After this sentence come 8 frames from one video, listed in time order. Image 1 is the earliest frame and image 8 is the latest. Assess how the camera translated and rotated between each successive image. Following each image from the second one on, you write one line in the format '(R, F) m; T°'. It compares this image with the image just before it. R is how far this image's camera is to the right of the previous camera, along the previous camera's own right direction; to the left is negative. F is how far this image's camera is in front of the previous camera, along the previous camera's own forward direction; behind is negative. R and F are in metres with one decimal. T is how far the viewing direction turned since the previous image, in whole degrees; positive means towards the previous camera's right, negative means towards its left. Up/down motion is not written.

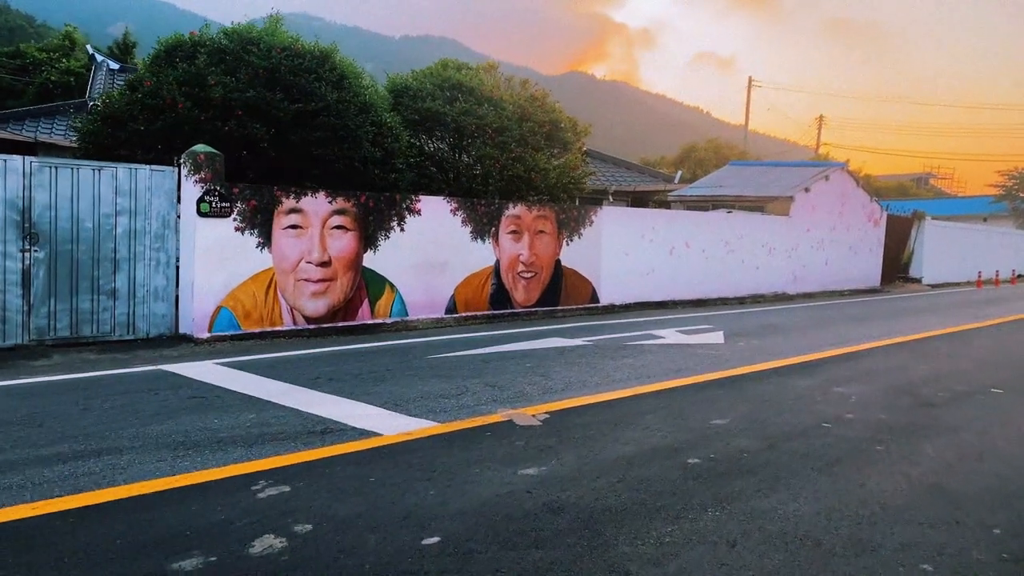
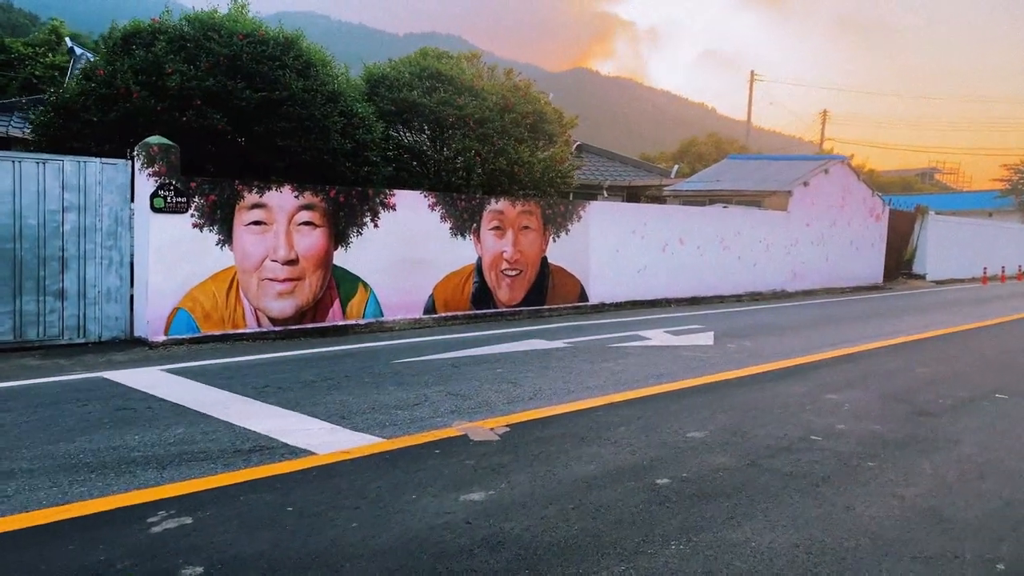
(+0.3, +0.6) m; 0°
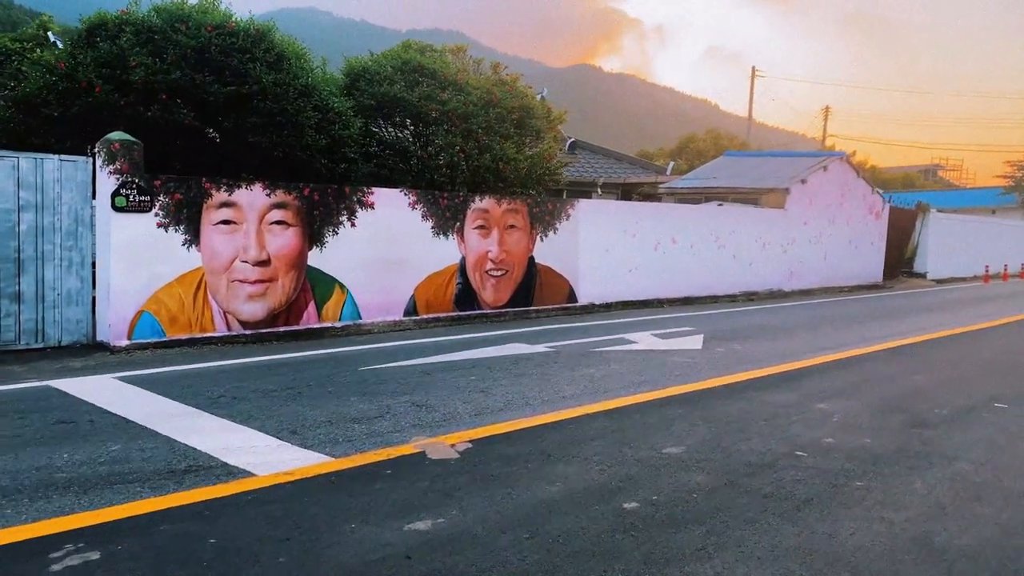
(+0.2, +0.4) m; 0°
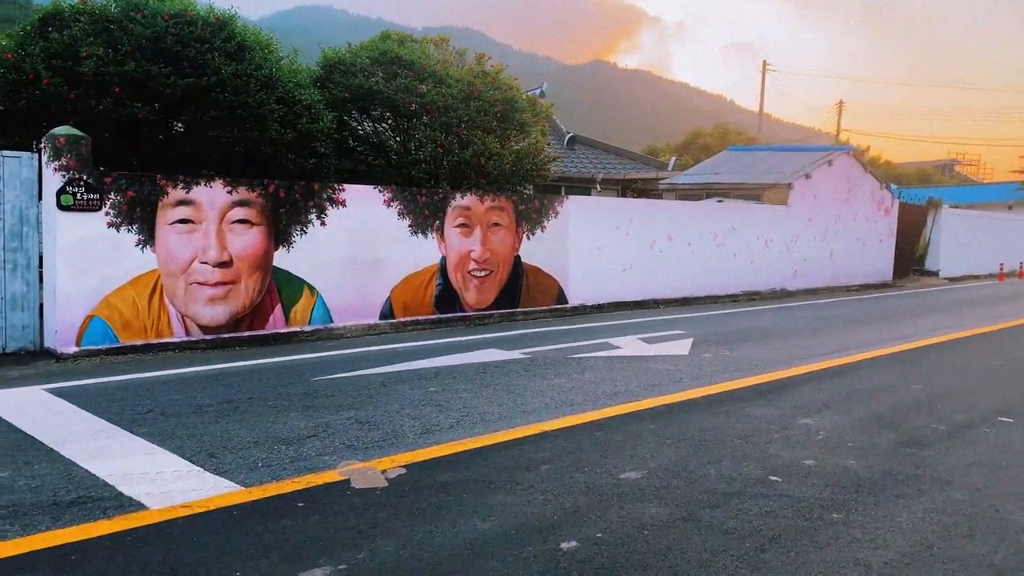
(+0.4, +0.5) m; -1°
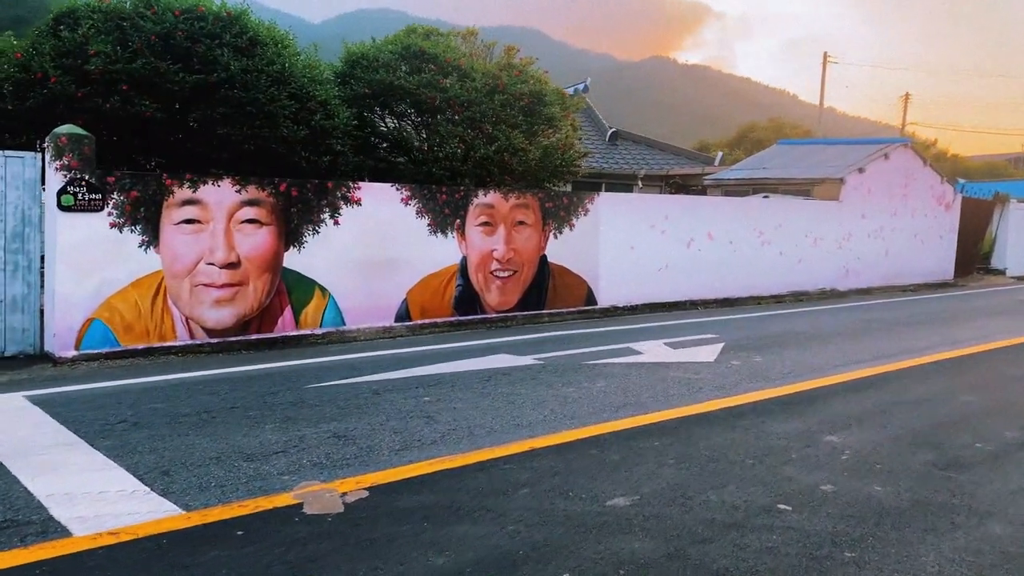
(+0.4, +0.5) m; -4°
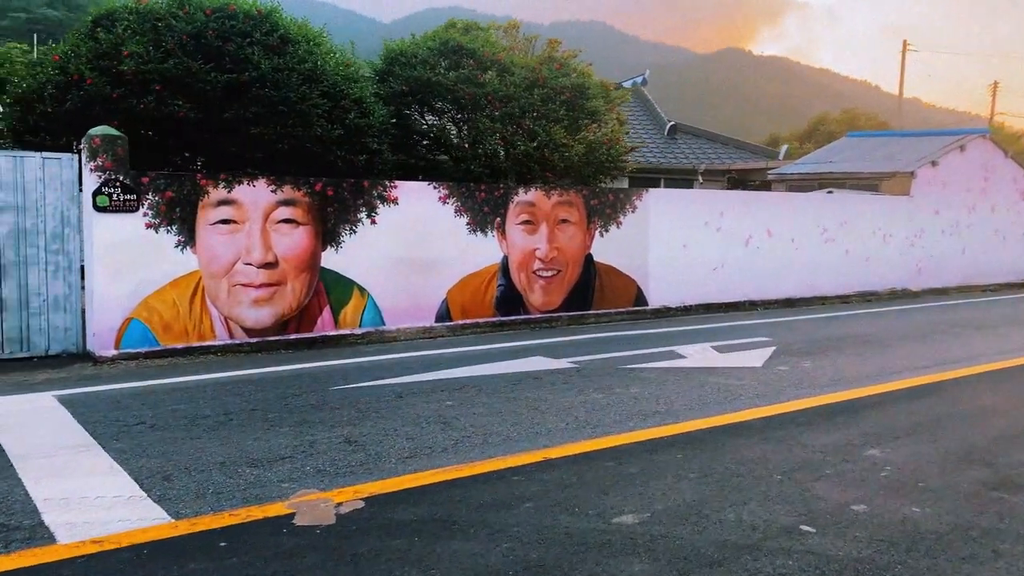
(+0.3, +0.2) m; -5°
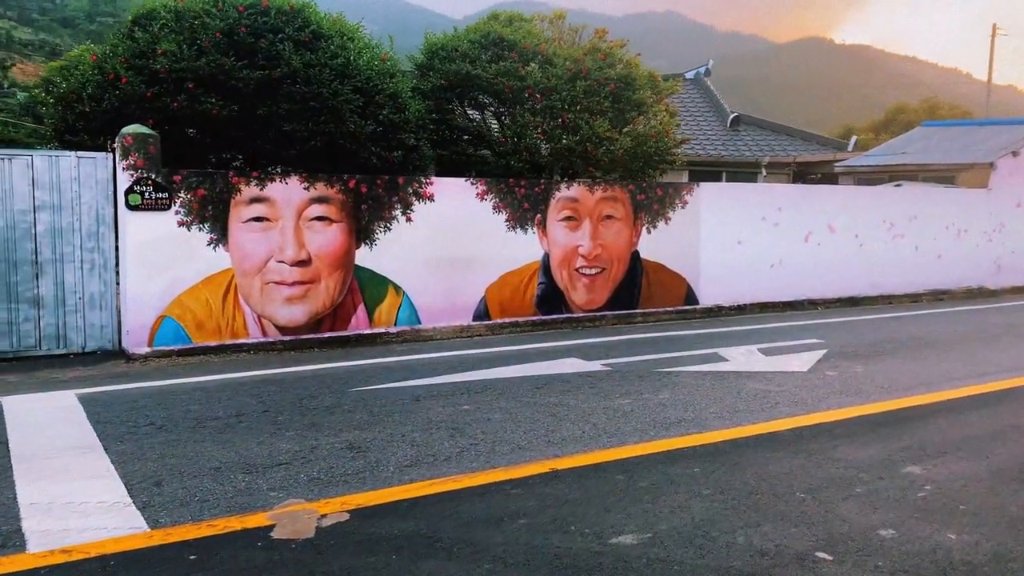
(+0.4, +0.3) m; -5°
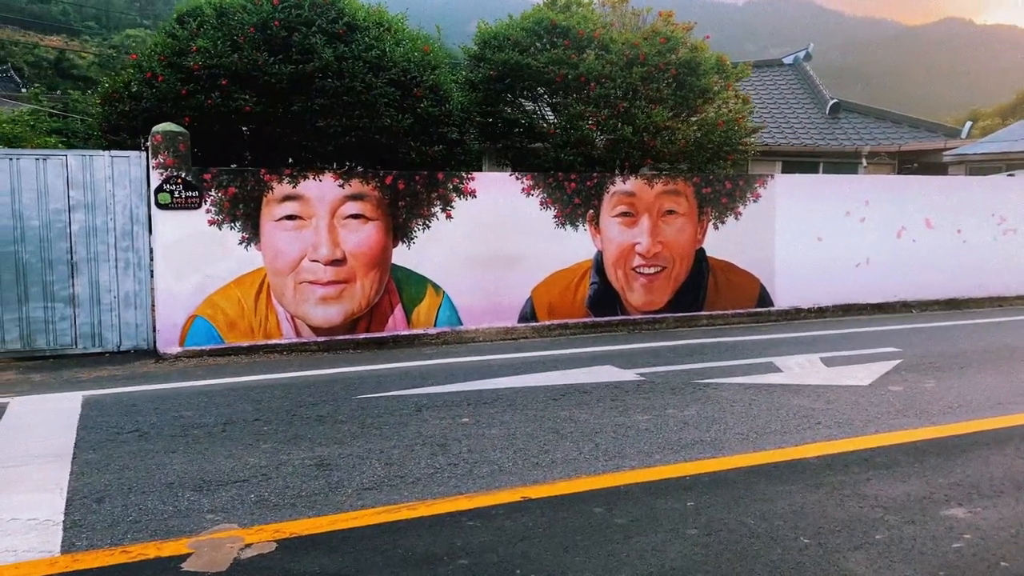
(+0.7, +0.5) m; -8°
